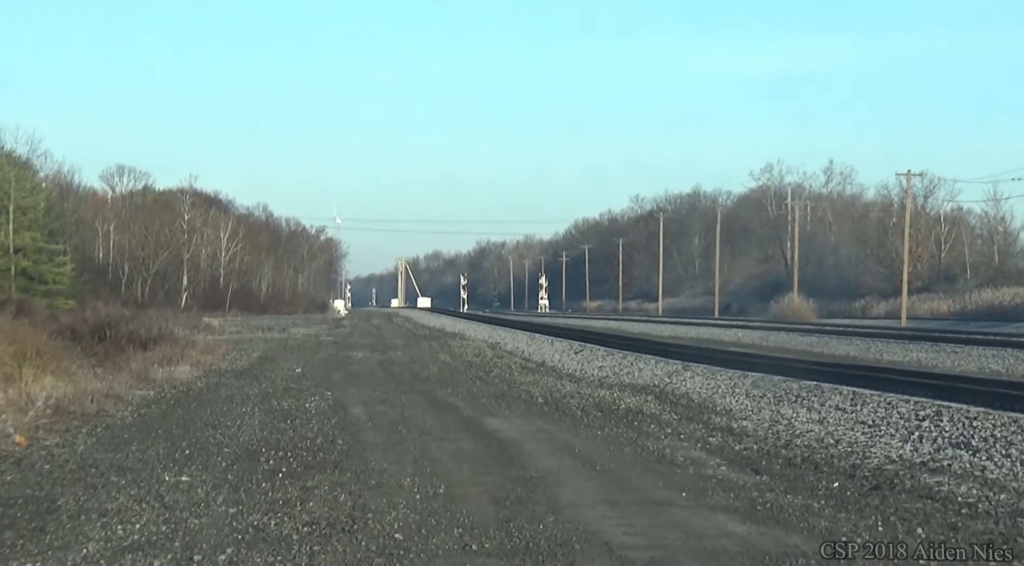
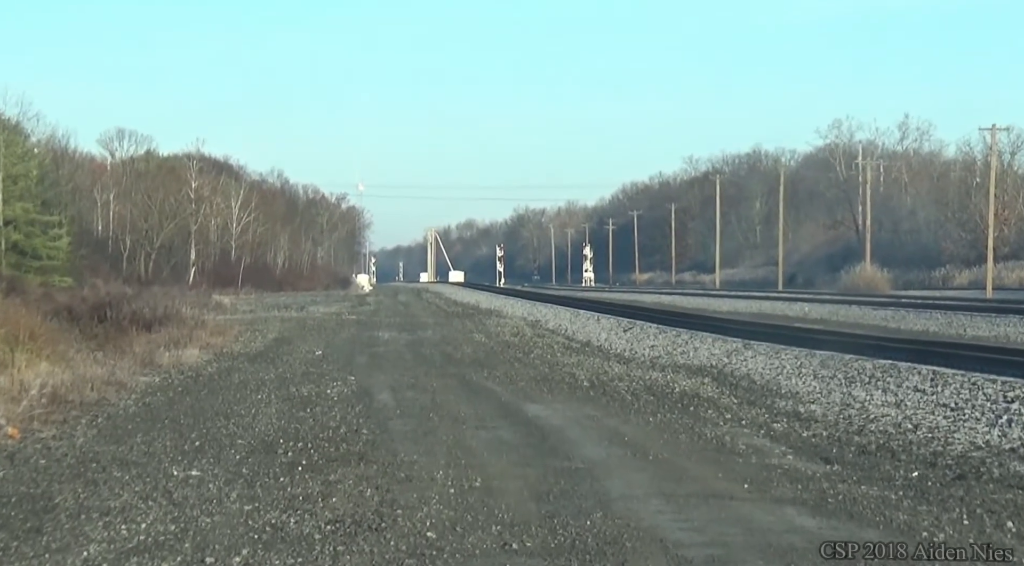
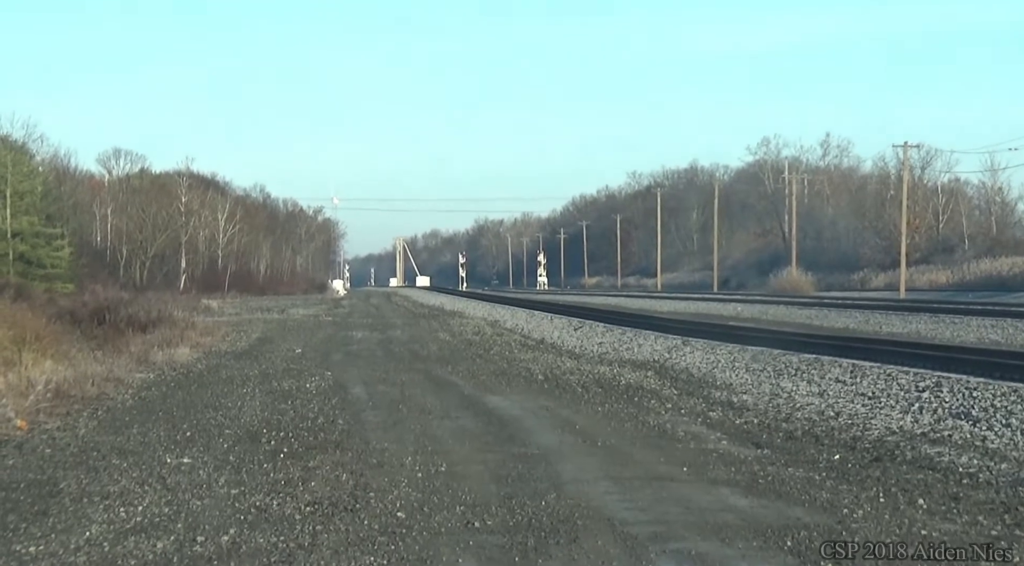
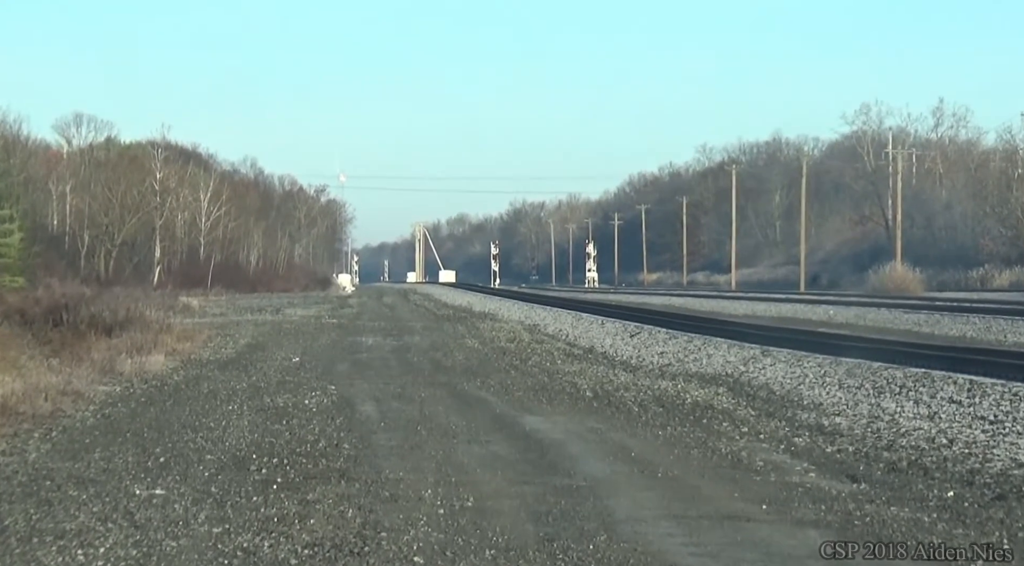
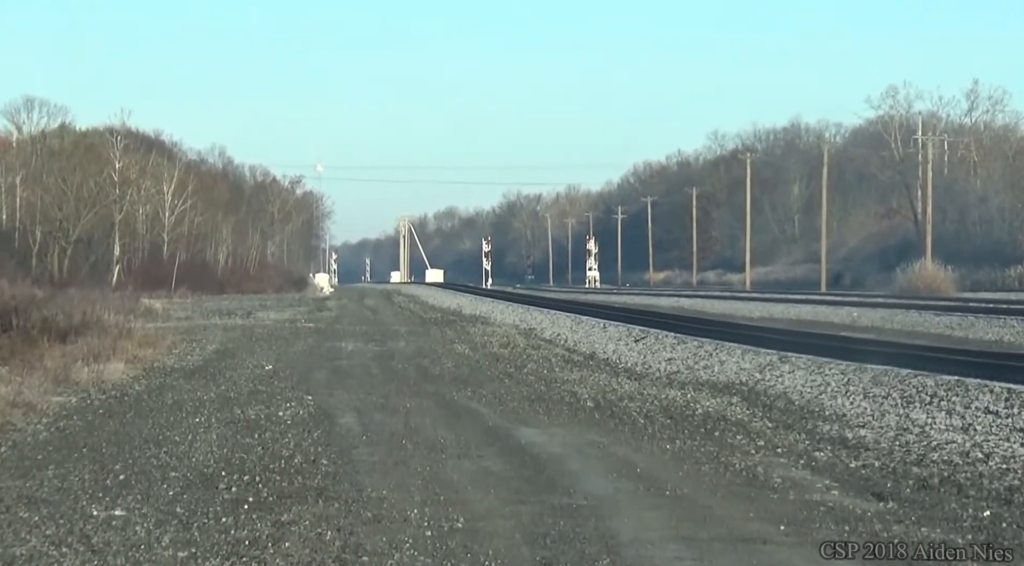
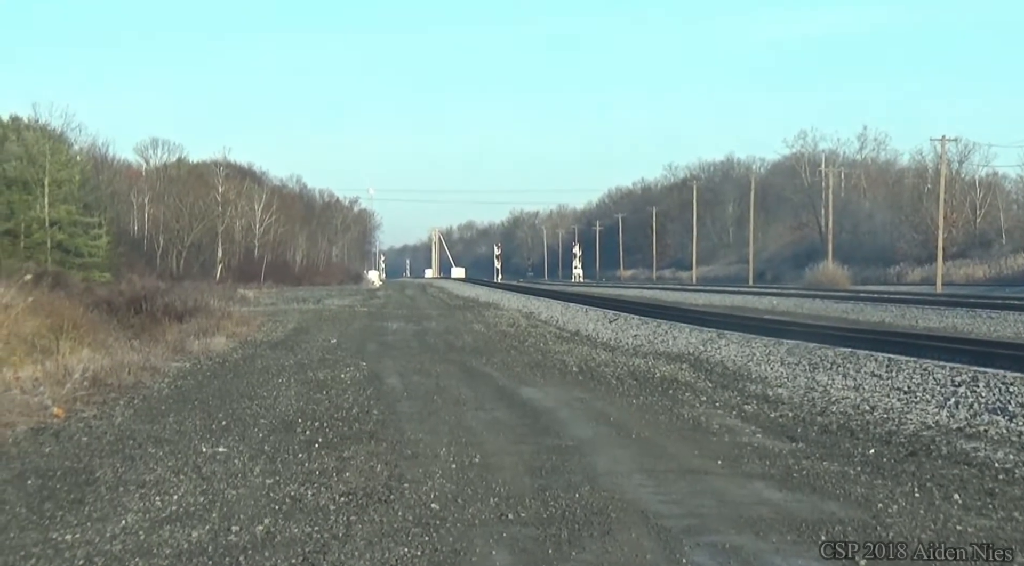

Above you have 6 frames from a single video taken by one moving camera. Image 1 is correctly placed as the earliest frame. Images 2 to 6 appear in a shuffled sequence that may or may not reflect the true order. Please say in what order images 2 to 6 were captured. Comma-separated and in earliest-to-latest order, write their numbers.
3, 6, 2, 4, 5
